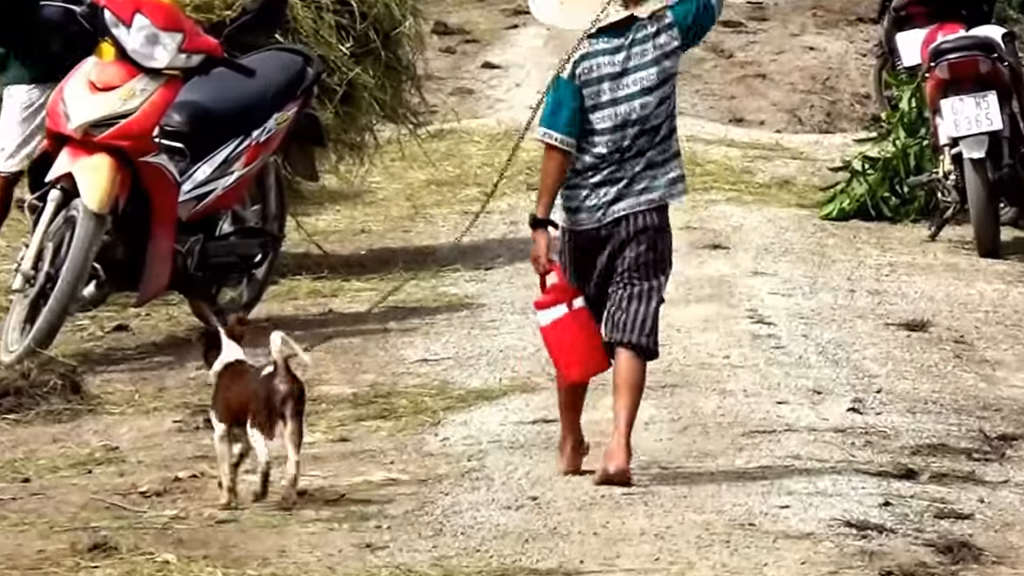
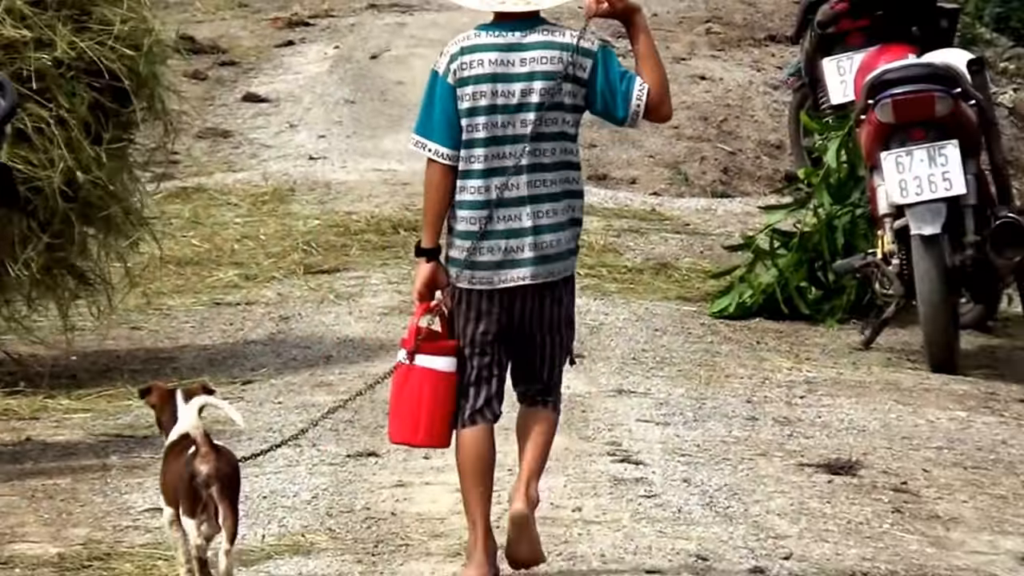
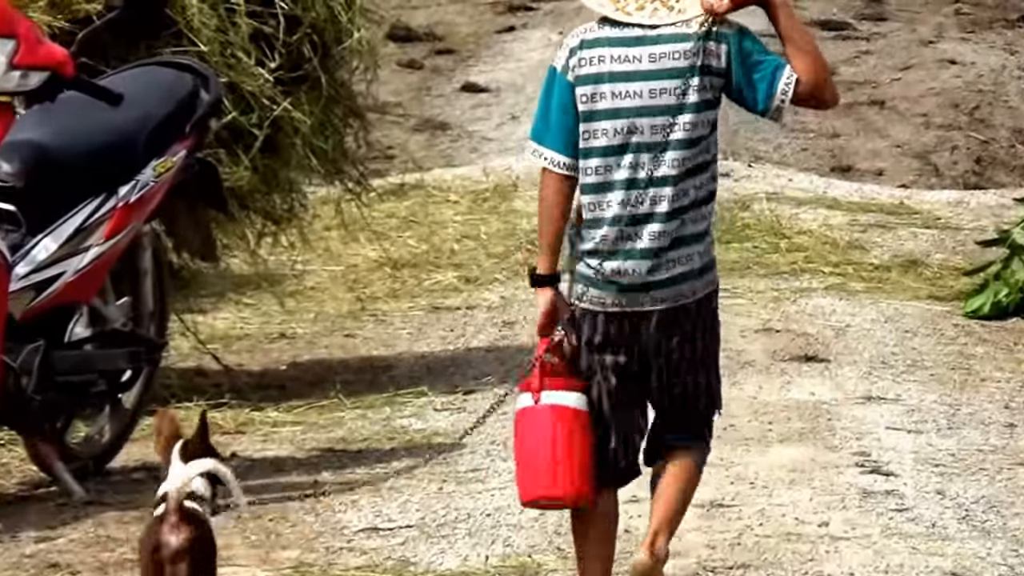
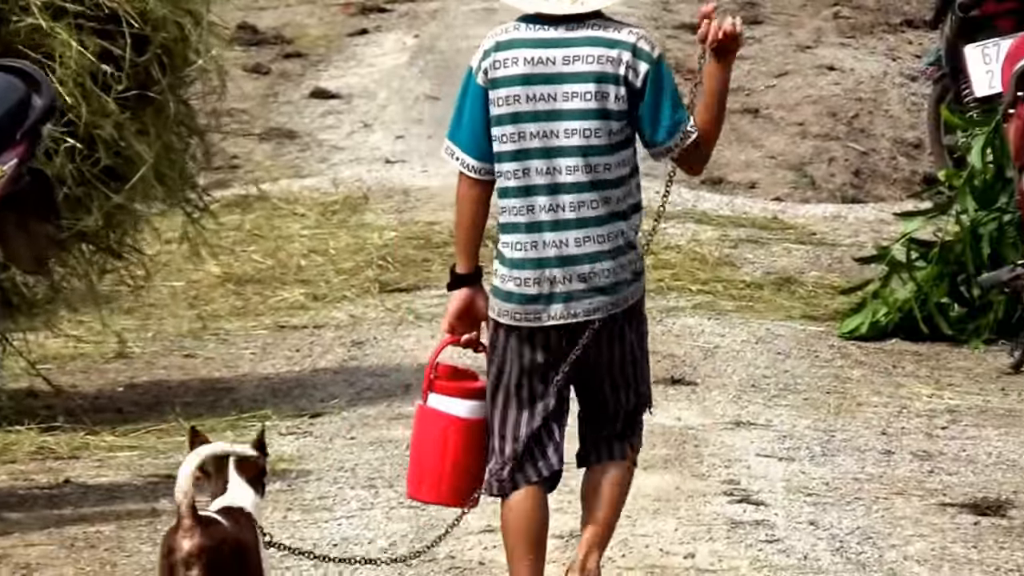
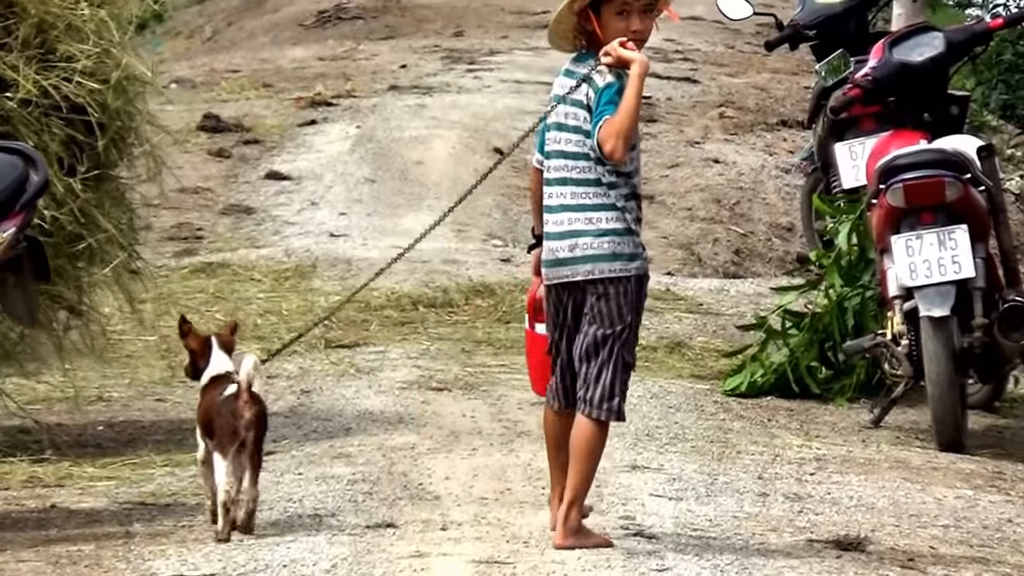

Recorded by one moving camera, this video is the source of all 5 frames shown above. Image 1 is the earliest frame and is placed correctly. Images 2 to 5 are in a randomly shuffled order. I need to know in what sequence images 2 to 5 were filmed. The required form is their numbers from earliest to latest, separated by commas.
3, 4, 2, 5
